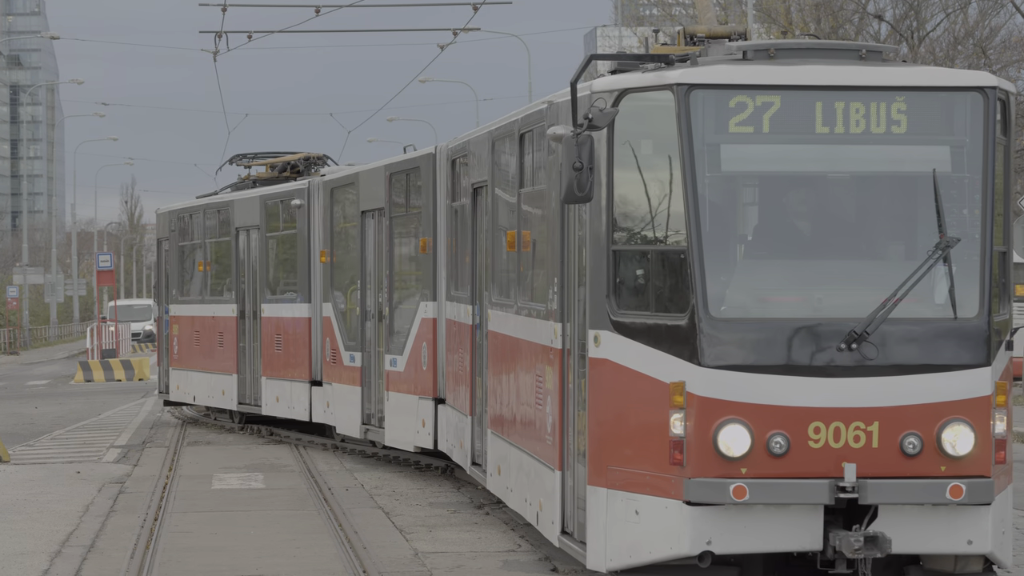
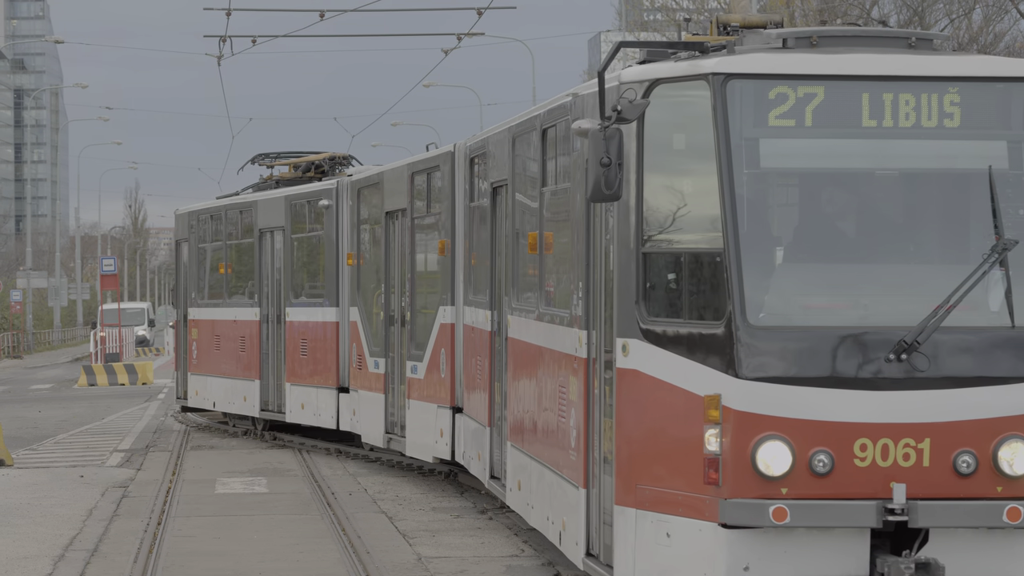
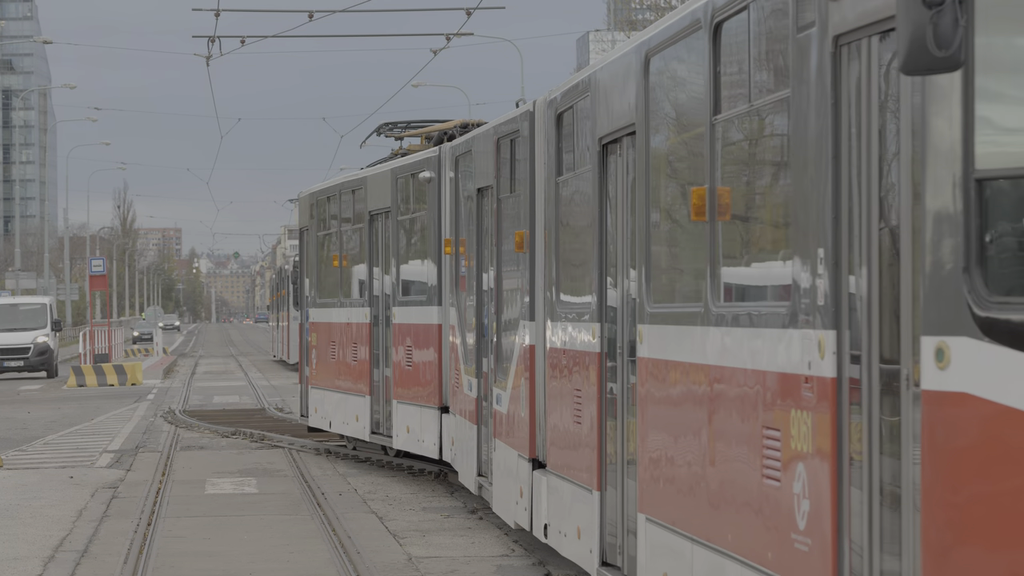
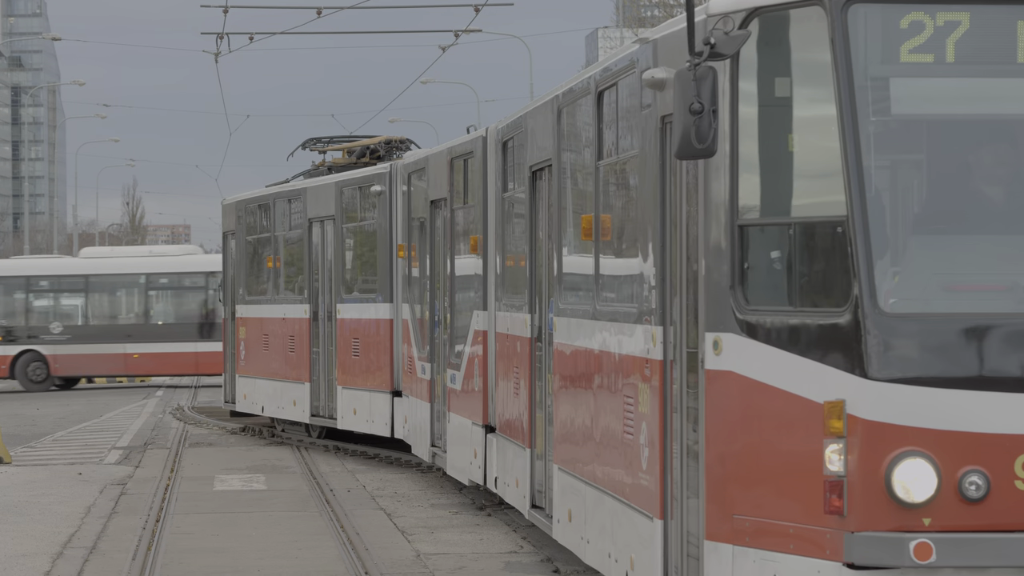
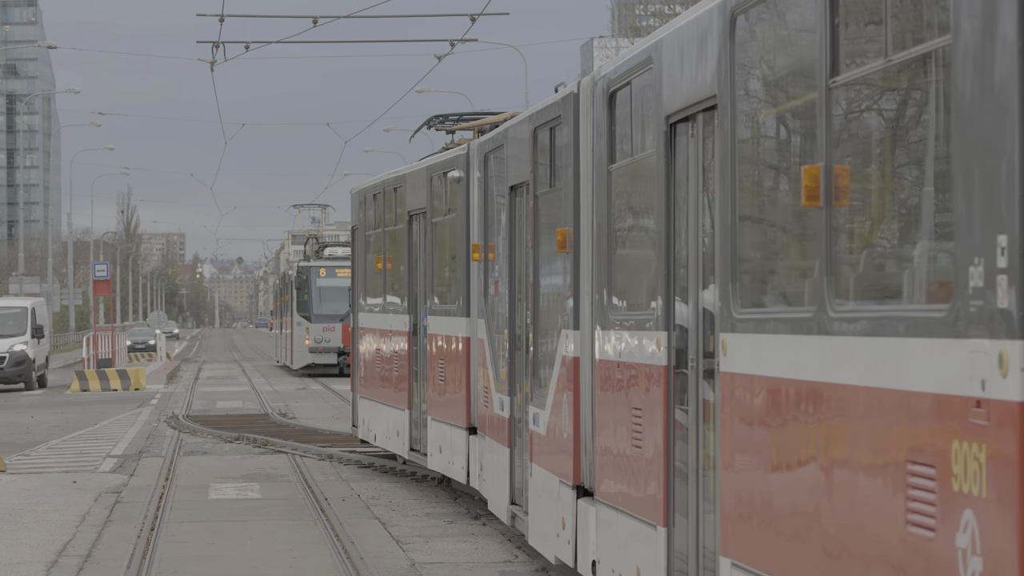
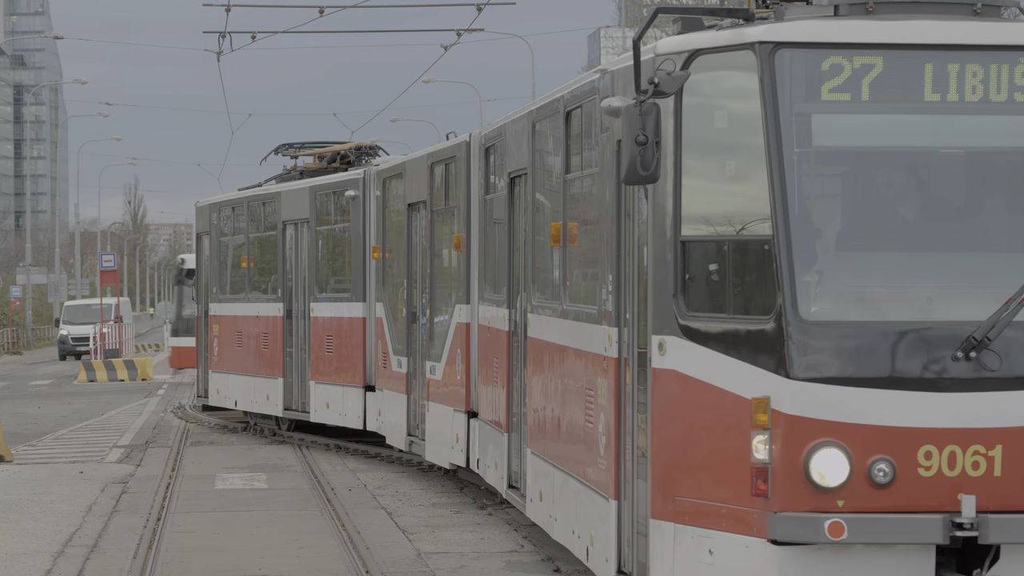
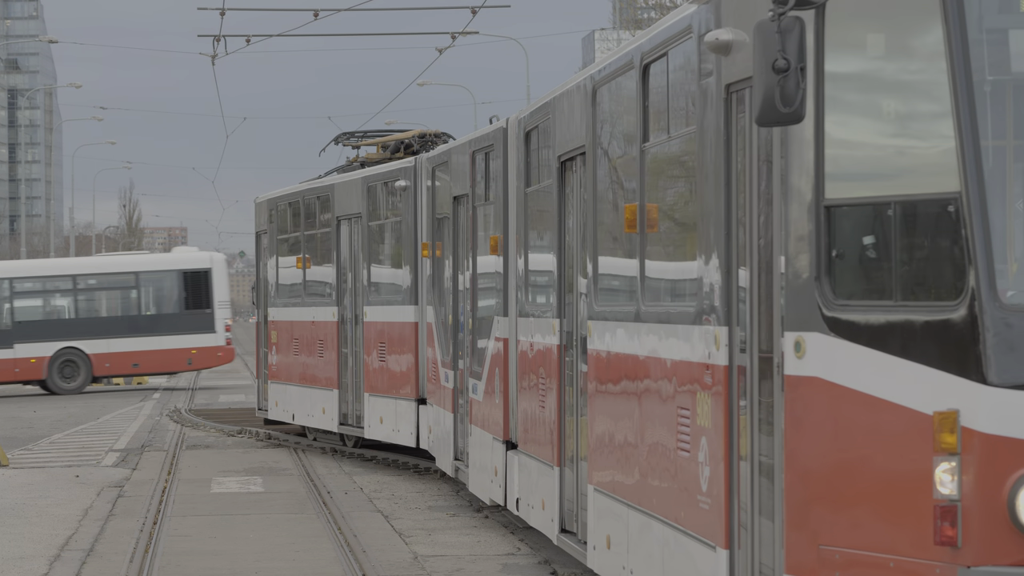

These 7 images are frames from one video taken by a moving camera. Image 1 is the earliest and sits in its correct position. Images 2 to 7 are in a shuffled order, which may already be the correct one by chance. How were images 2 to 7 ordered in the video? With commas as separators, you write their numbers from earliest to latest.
2, 6, 4, 7, 3, 5
